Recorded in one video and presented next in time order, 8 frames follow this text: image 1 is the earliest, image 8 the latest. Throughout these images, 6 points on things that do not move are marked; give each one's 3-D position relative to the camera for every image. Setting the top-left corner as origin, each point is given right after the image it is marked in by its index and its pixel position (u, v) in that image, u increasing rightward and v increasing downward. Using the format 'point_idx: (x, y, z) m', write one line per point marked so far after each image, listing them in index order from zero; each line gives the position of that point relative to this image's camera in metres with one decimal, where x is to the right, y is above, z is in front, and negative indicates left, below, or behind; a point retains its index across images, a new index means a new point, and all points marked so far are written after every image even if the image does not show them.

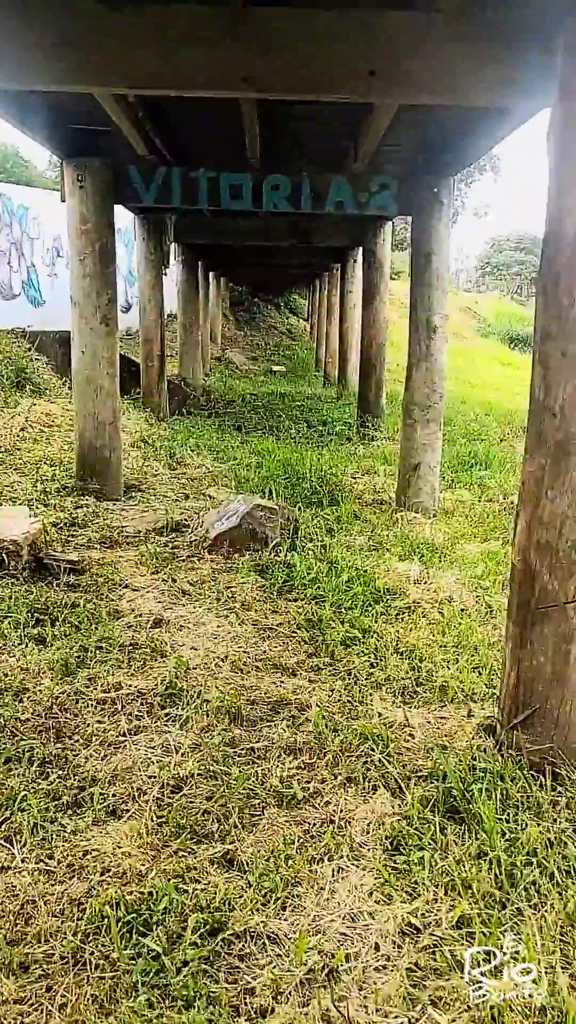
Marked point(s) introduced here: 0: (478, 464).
0: (+1.5, +0.4, +7.2) m
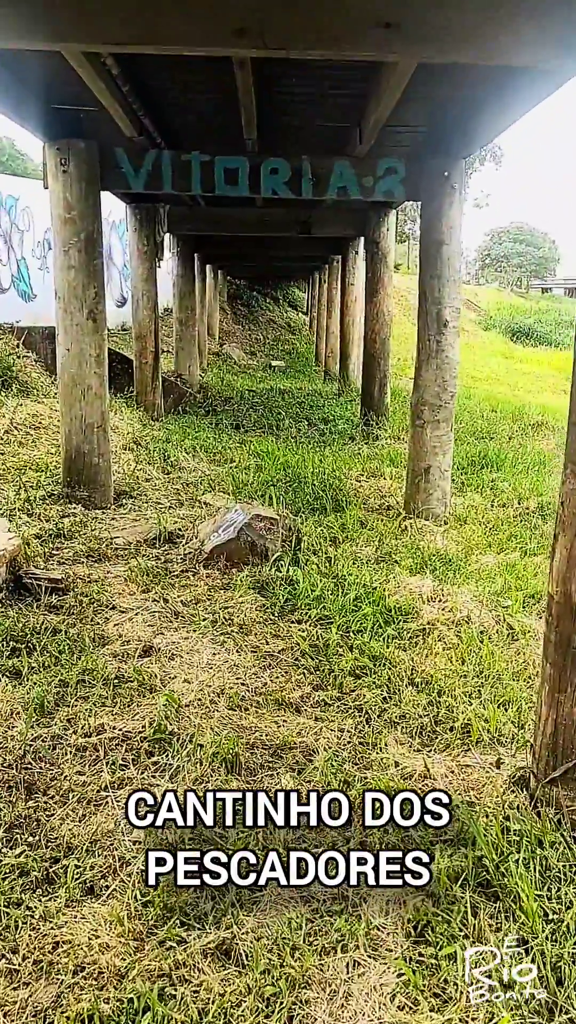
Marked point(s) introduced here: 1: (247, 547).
0: (+1.5, +0.4, +6.9) m
1: (-0.2, -0.2, +4.4) m
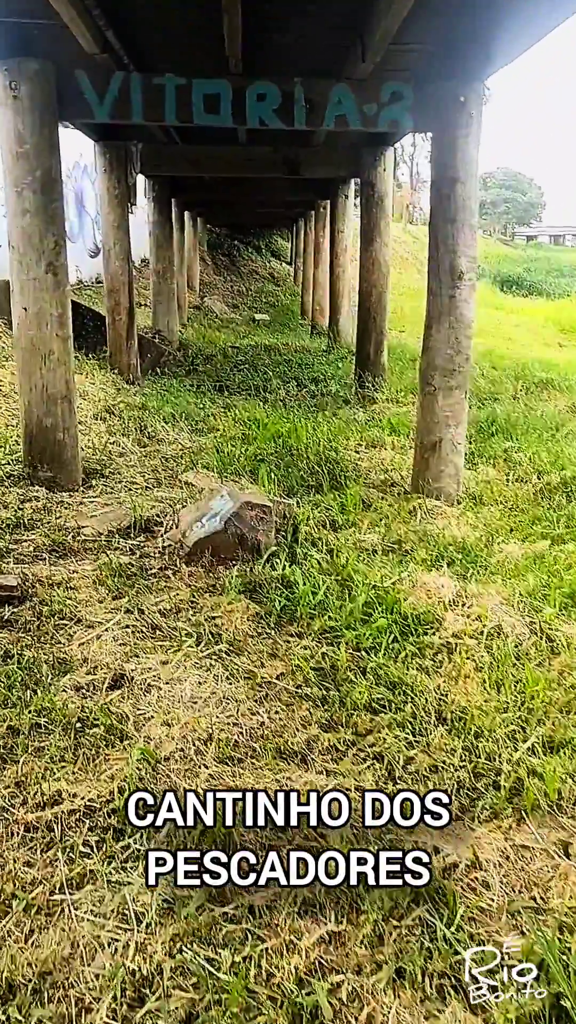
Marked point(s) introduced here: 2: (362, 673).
0: (+1.4, +0.6, +6.3) m
1: (-0.2, -0.1, +3.8) m
2: (+0.2, -0.5, +2.9) m
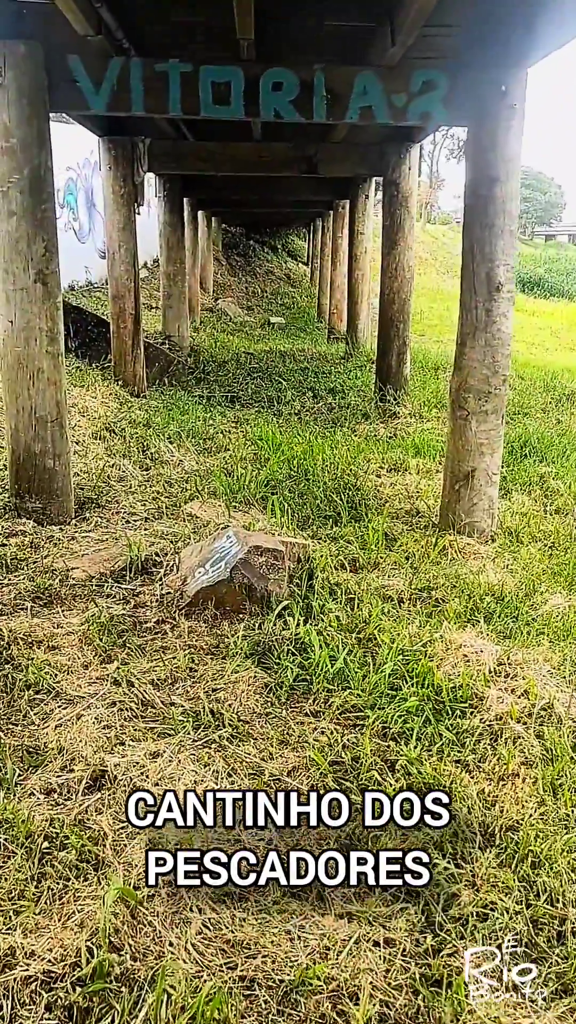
0: (+1.5, +0.4, +5.8) m
1: (-0.2, -0.3, +3.3) m
2: (+0.3, -0.7, +2.4) m
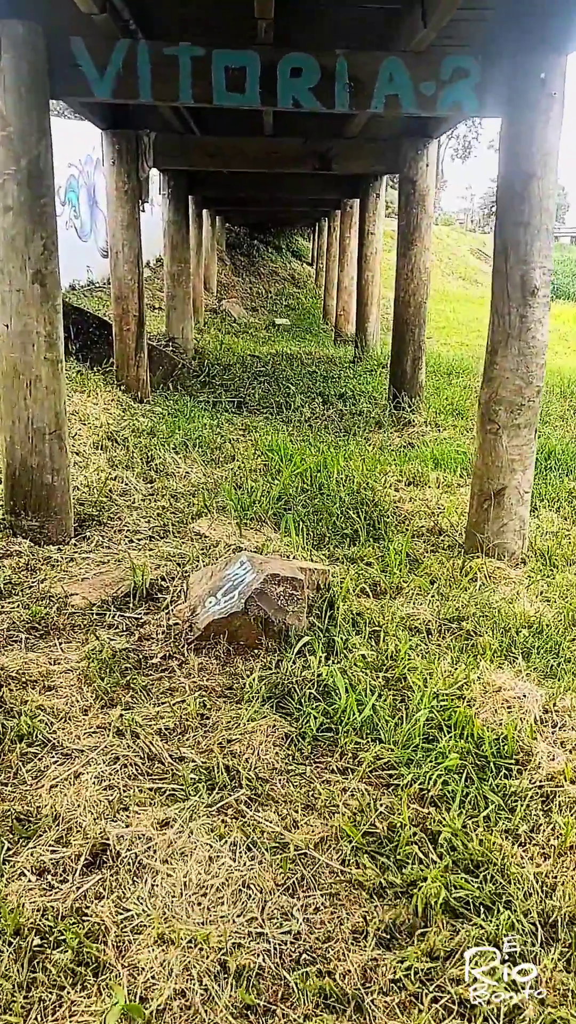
0: (+1.6, +0.3, +5.5) m
1: (-0.1, -0.4, +3.0) m
2: (+0.3, -0.8, +2.1) m
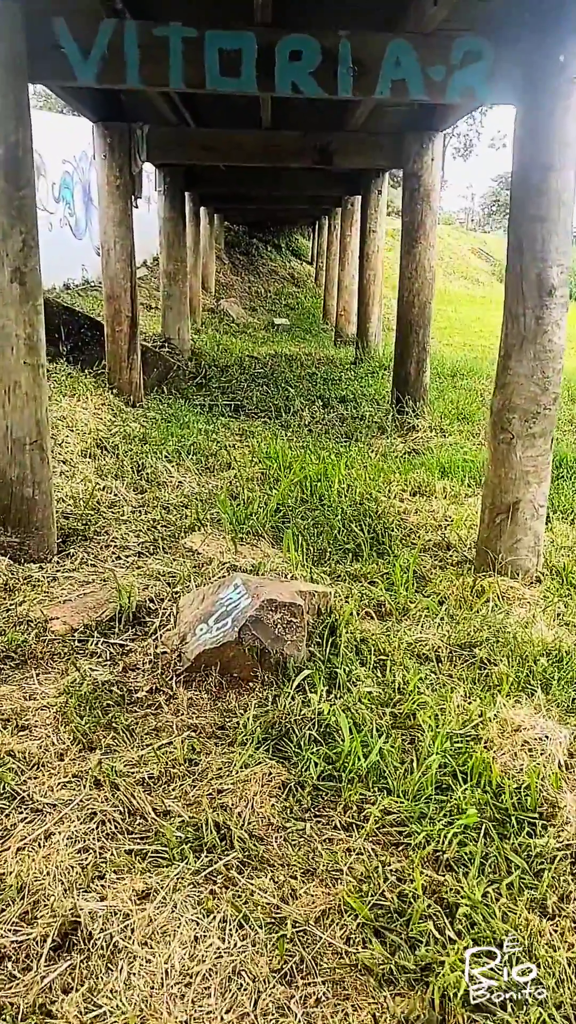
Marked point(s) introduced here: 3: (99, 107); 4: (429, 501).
0: (+1.6, +0.2, +5.2) m
1: (-0.1, -0.4, +2.7) m
2: (+0.3, -0.8, +1.9) m
3: (-1.2, +2.5, +5.7) m
4: (+0.7, +0.1, +4.7) m
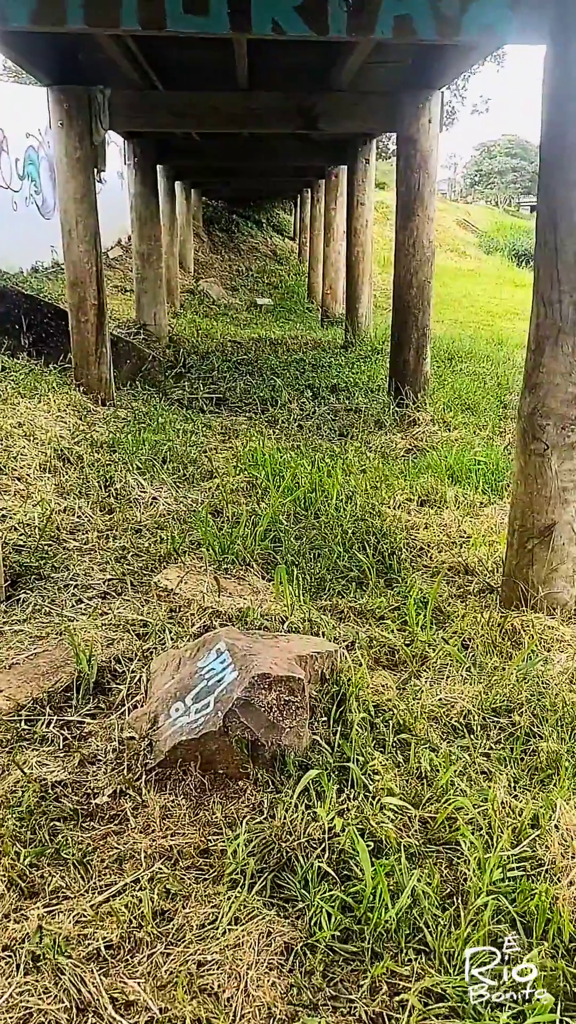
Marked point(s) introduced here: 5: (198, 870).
0: (+1.5, +0.2, +4.6) m
1: (-0.1, -0.6, +2.1) m
2: (+0.3, -1.0, +1.3) m
3: (-1.3, +2.4, +5.0) m
4: (+0.7, 0.0, +4.1) m
5: (-0.2, -0.7, +1.9) m
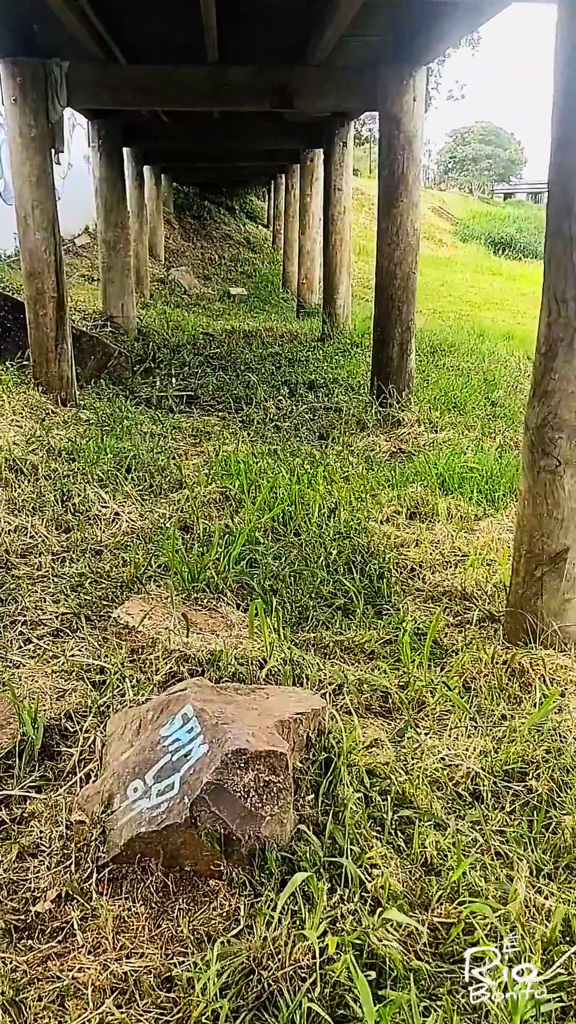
0: (+1.4, +0.2, +4.3) m
1: (-0.1, -0.6, +1.8) m
2: (+0.3, -1.1, +1.0) m
3: (-1.4, +2.4, +4.6) m
4: (+0.6, -0.1, +3.7) m
5: (-0.2, -0.8, +1.5) m
